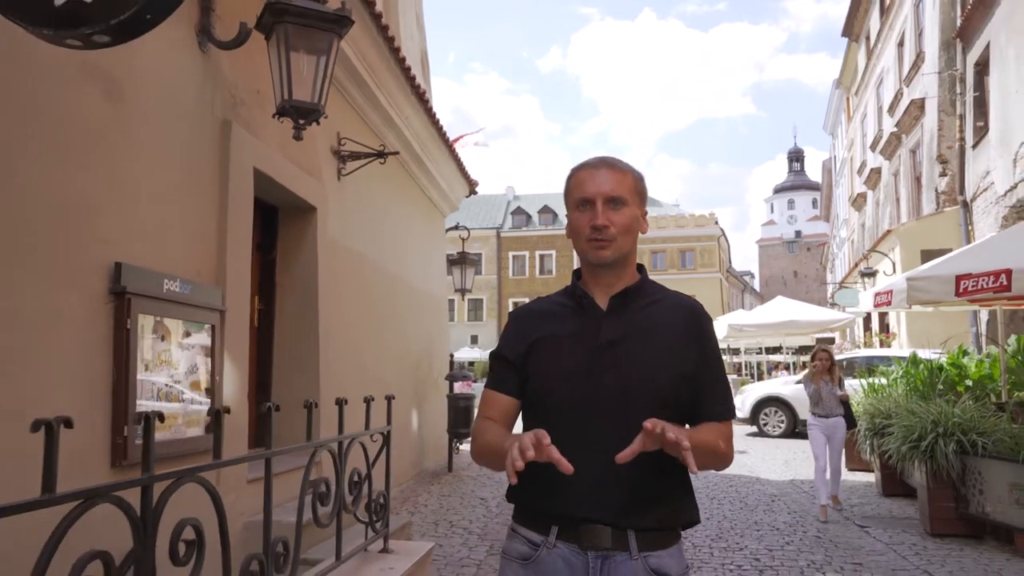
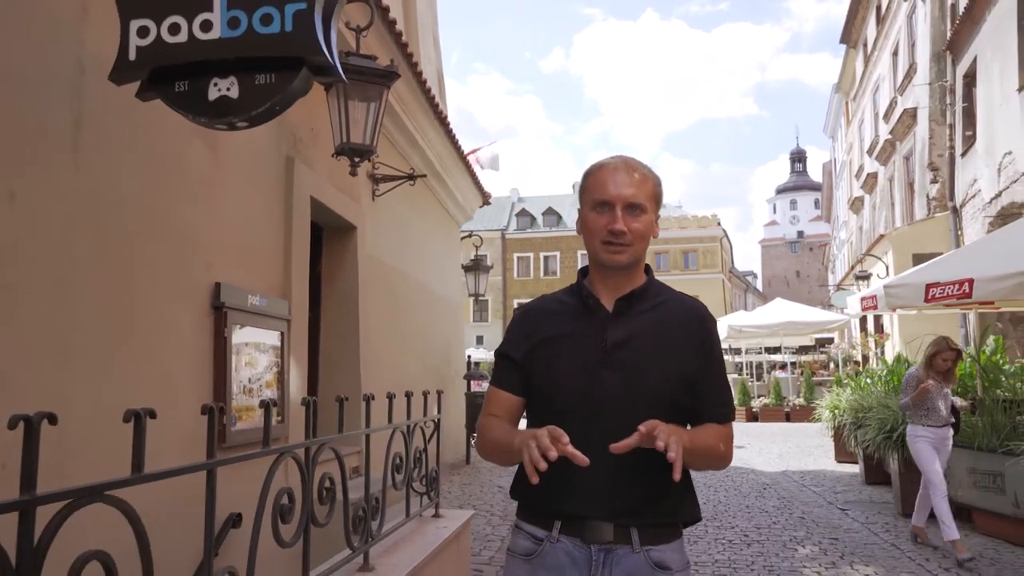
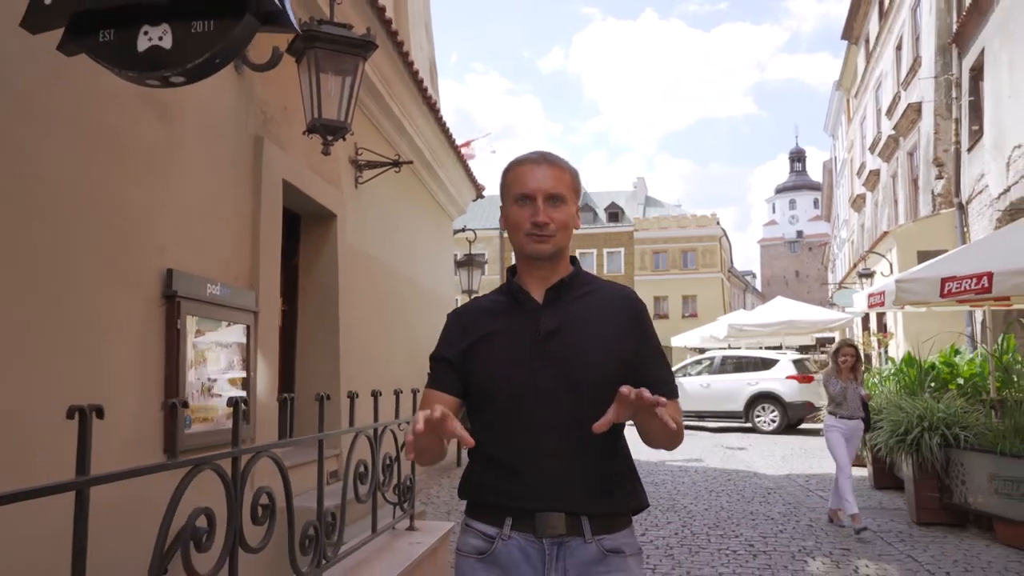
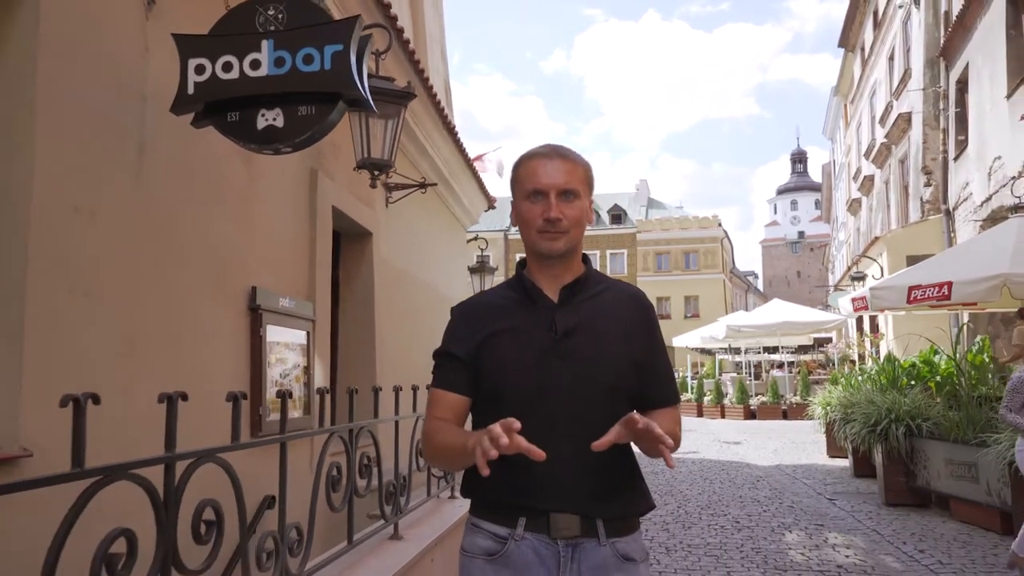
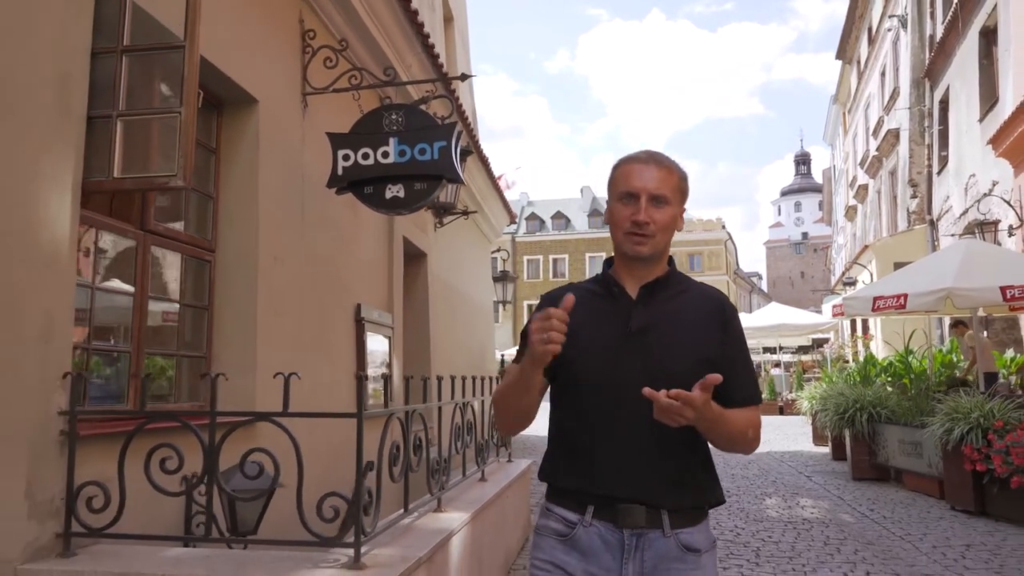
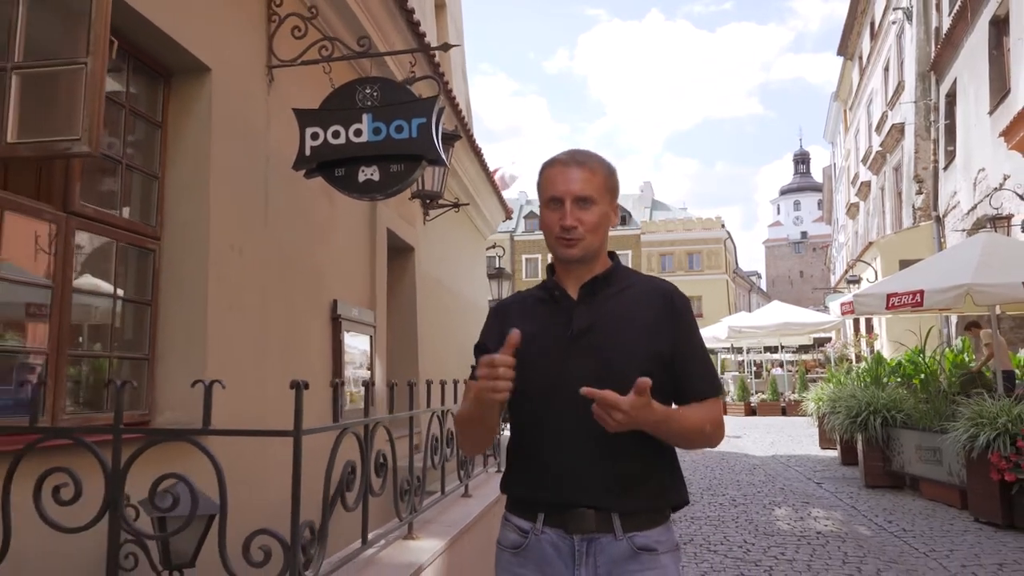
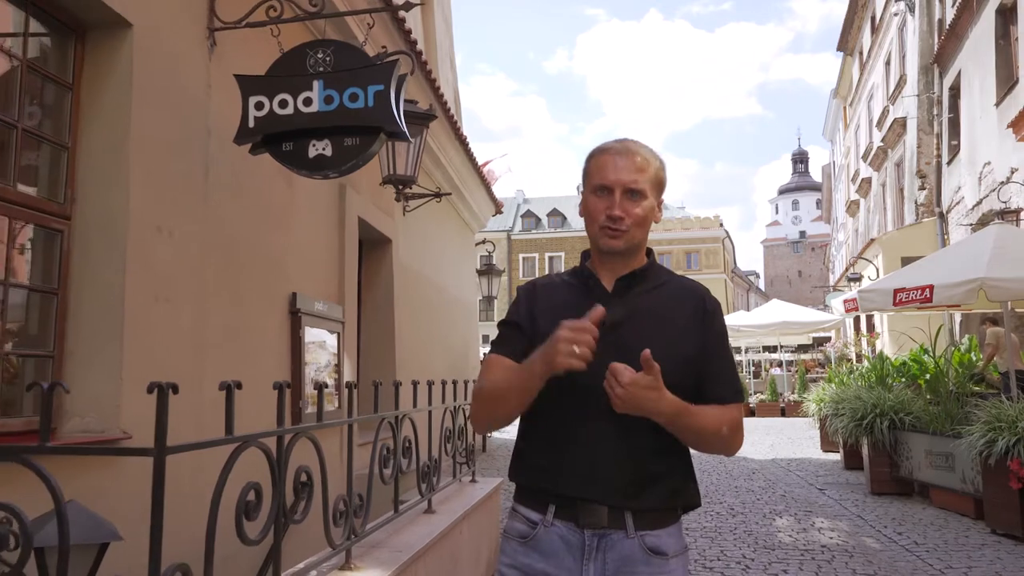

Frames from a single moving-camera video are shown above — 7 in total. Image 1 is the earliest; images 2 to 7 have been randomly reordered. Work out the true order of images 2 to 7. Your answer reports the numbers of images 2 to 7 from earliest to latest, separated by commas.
3, 2, 4, 7, 6, 5
